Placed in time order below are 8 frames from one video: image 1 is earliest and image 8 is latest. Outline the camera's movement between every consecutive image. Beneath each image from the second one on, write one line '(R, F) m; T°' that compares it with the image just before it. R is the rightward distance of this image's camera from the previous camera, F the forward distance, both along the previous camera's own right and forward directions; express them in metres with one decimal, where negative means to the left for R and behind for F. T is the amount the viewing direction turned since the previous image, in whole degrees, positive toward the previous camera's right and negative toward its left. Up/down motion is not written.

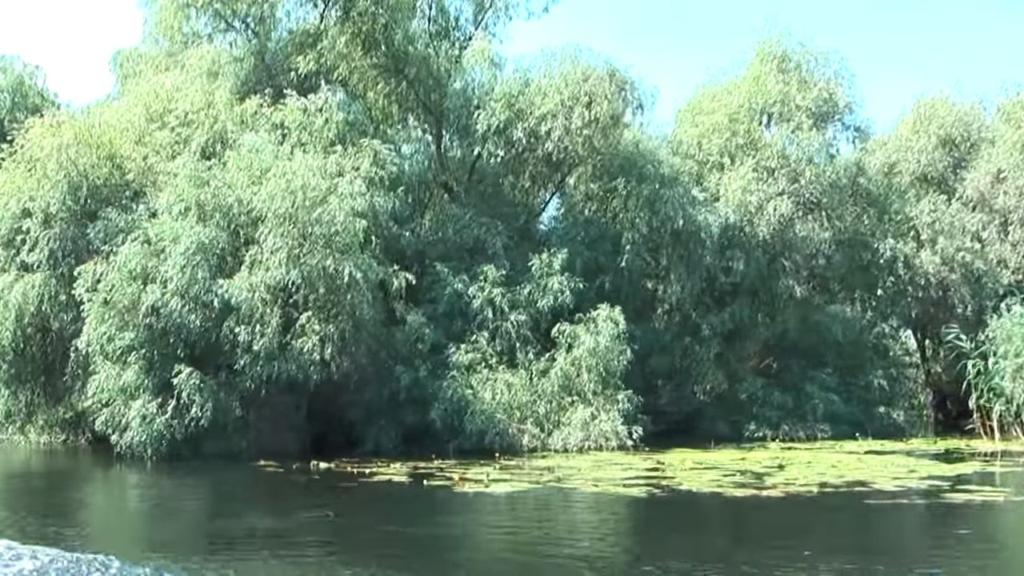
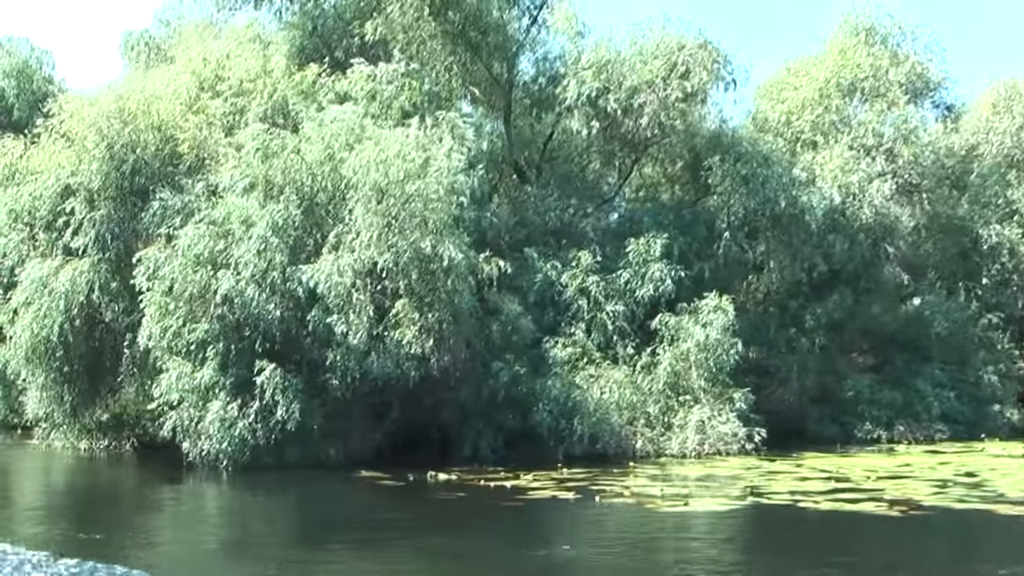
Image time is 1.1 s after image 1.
(-2.8, +3.2) m; +1°
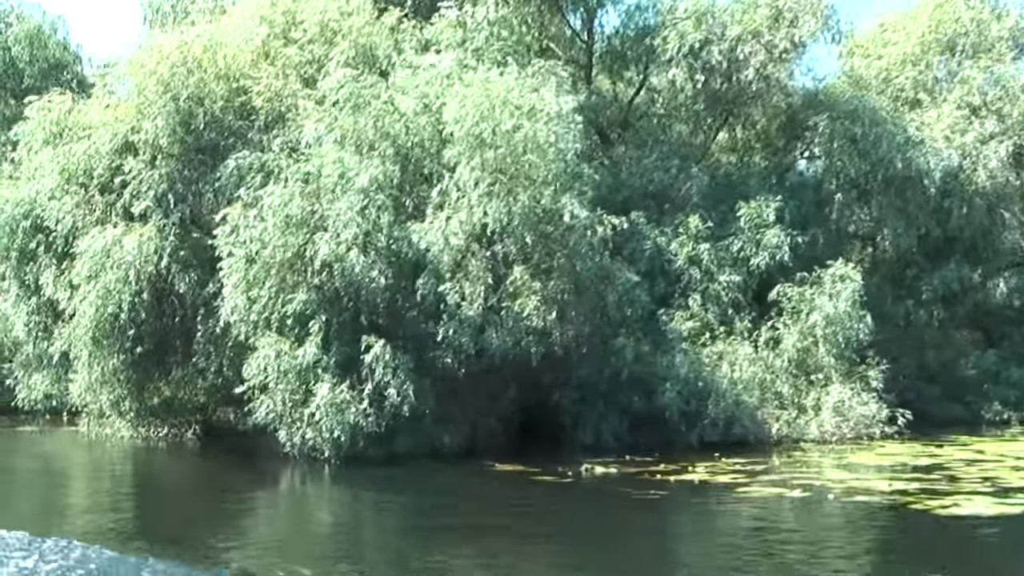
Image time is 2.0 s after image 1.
(-2.5, +2.7) m; +1°
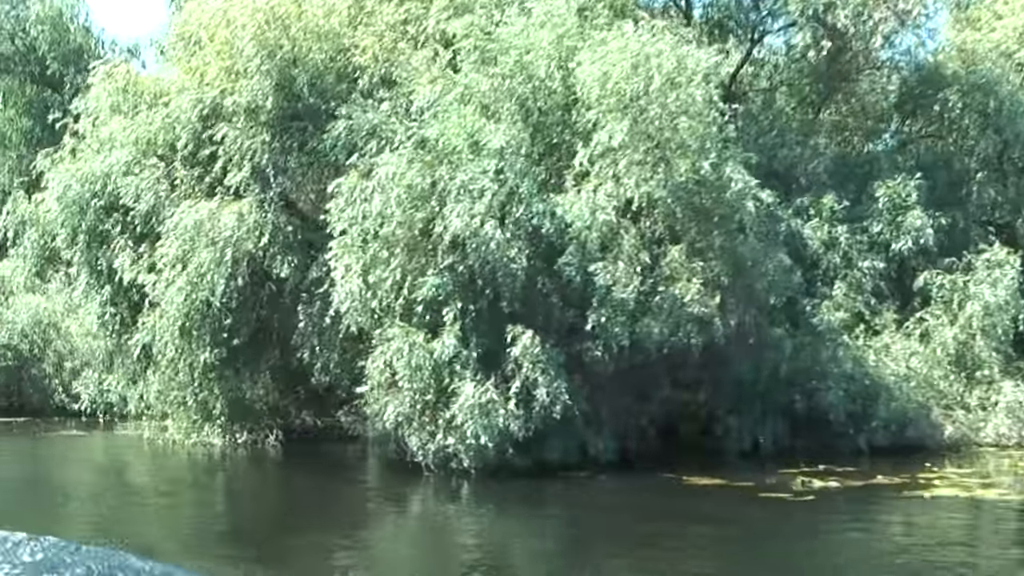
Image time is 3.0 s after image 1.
(-2.5, +2.7) m; 0°
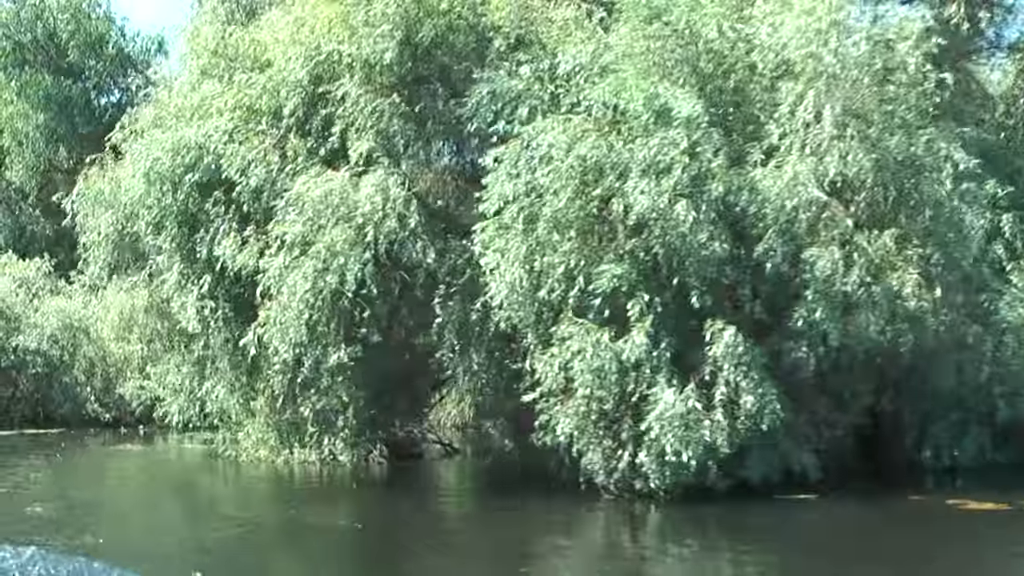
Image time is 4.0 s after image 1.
(-2.5, +2.6) m; +1°
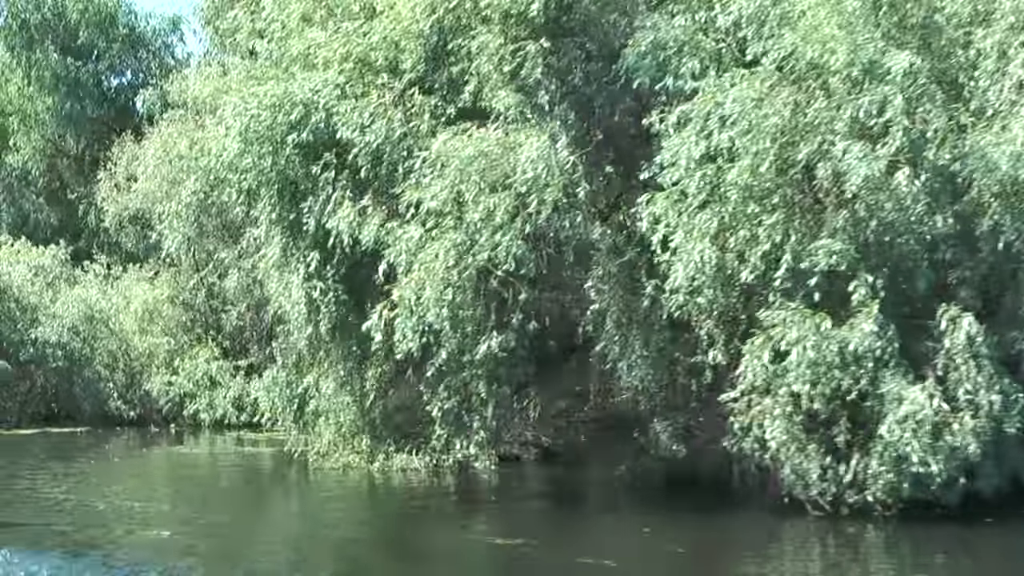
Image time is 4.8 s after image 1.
(-2.2, +2.2) m; +1°
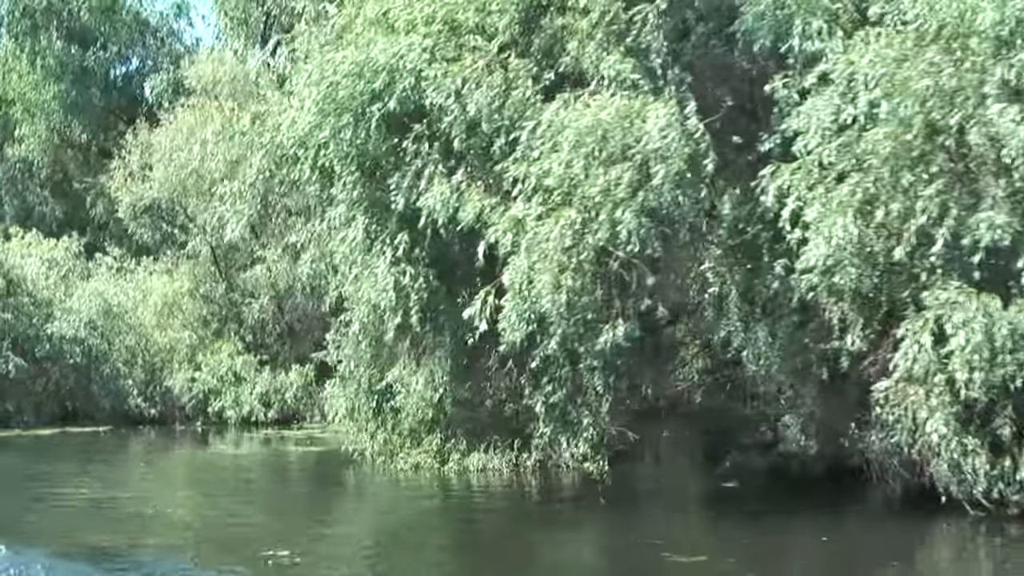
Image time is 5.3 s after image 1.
(-1.3, +1.2) m; +1°
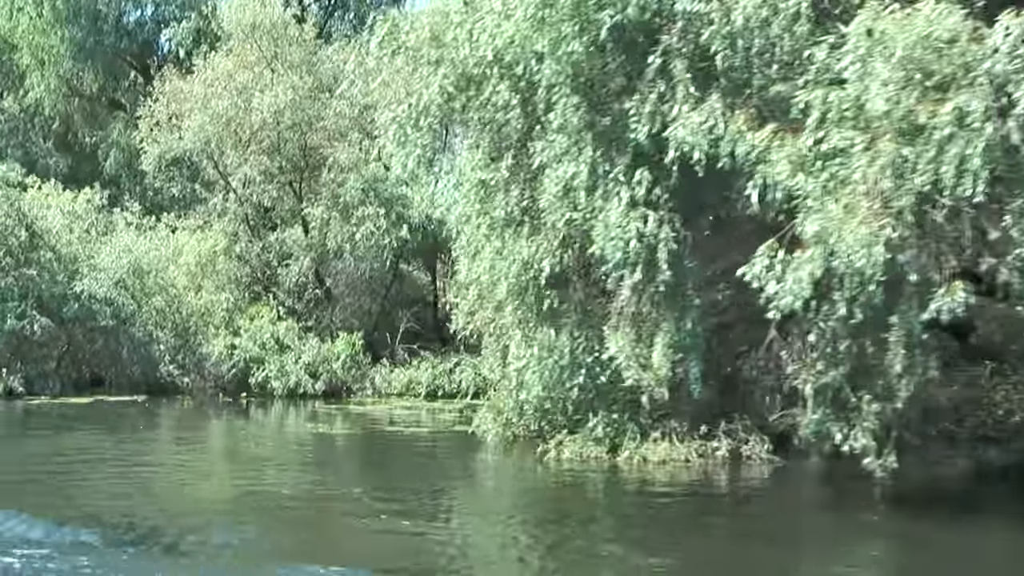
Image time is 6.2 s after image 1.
(-2.5, +2.4) m; +2°
